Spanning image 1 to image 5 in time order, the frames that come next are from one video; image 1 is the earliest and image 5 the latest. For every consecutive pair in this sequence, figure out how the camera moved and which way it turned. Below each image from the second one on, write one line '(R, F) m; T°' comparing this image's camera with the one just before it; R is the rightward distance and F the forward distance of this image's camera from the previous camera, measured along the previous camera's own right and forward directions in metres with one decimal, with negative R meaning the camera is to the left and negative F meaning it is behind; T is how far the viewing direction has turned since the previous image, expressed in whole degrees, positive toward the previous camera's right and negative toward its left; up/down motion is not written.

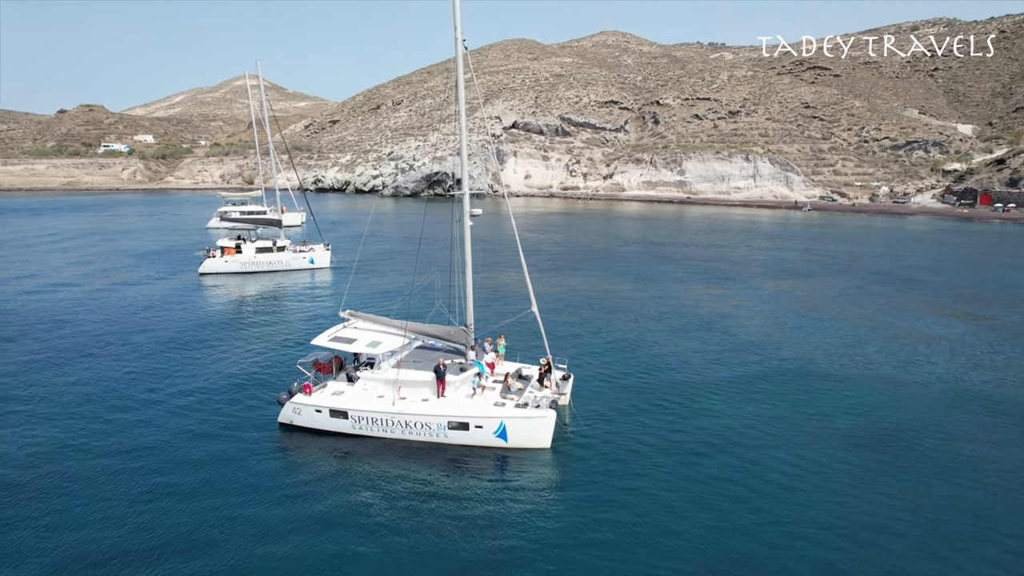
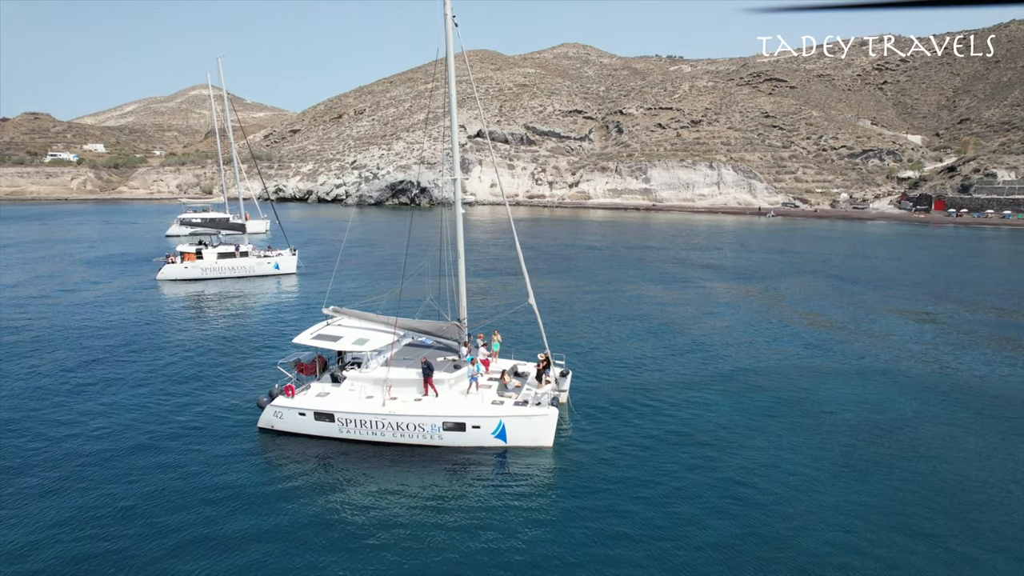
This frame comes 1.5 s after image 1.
(-0.5, +0.6) m; +3°
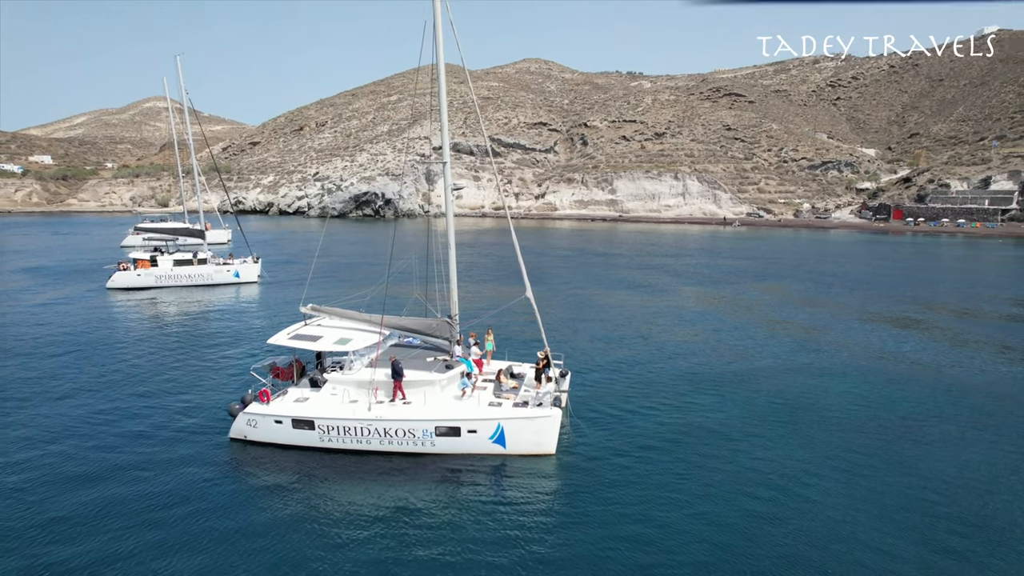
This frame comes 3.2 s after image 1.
(-0.5, +0.7) m; +3°
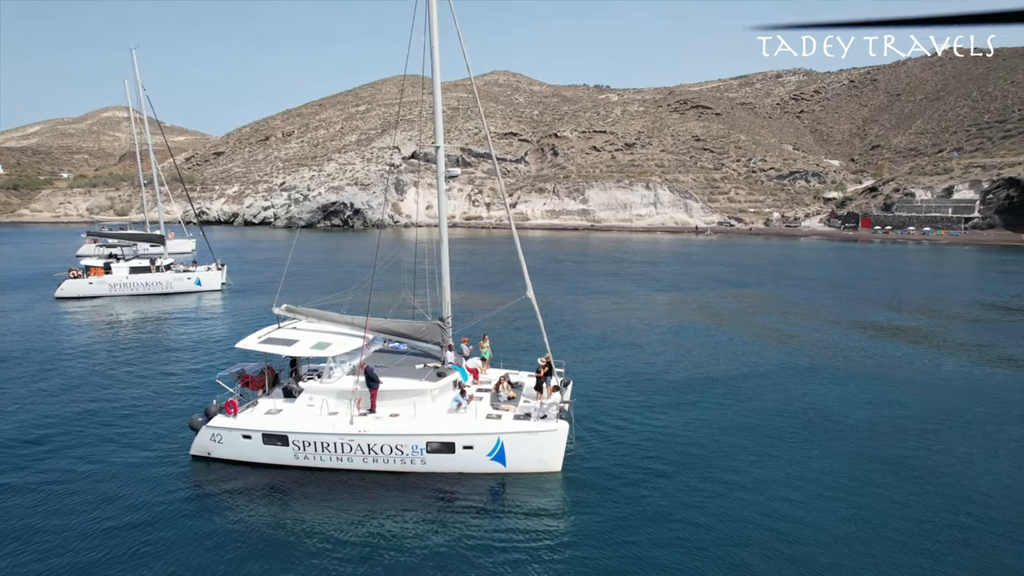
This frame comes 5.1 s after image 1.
(-0.4, +0.9) m; +3°
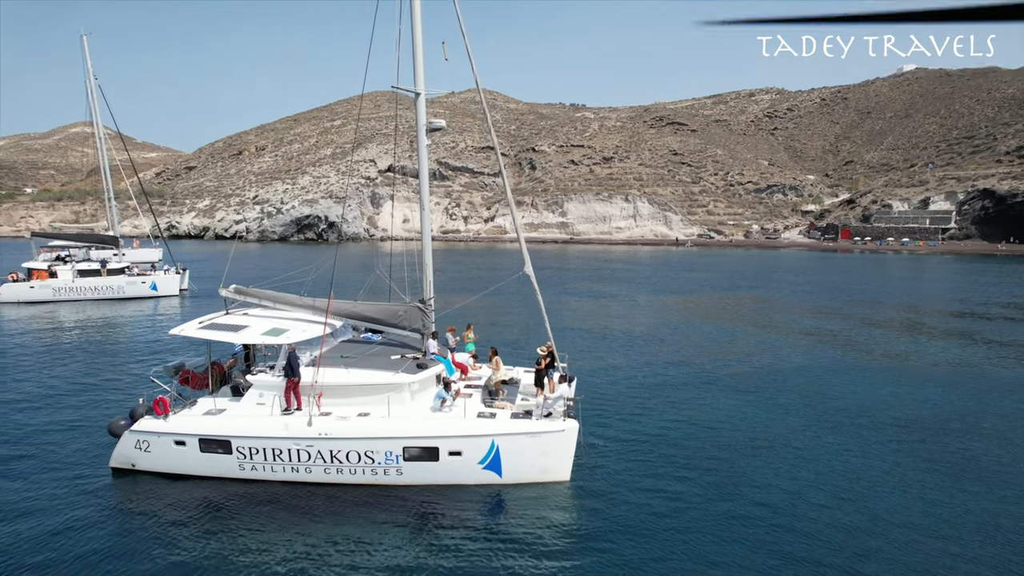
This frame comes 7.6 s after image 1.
(-0.2, +1.3) m; +2°
